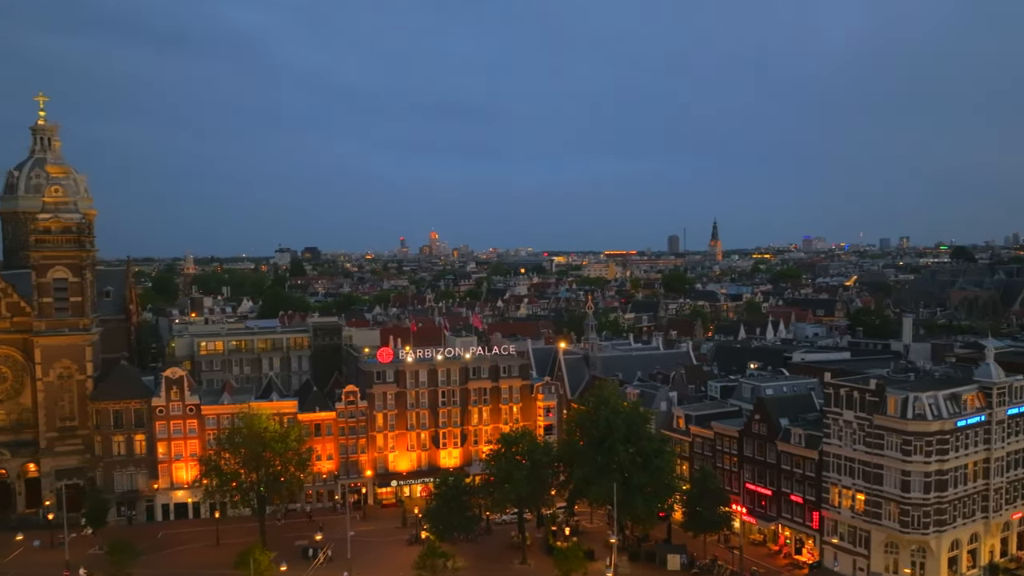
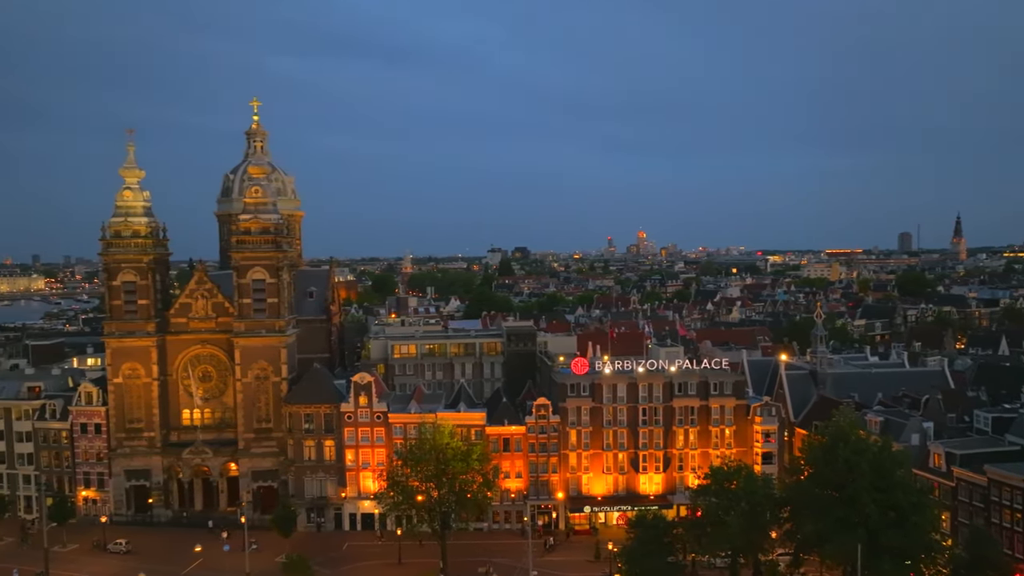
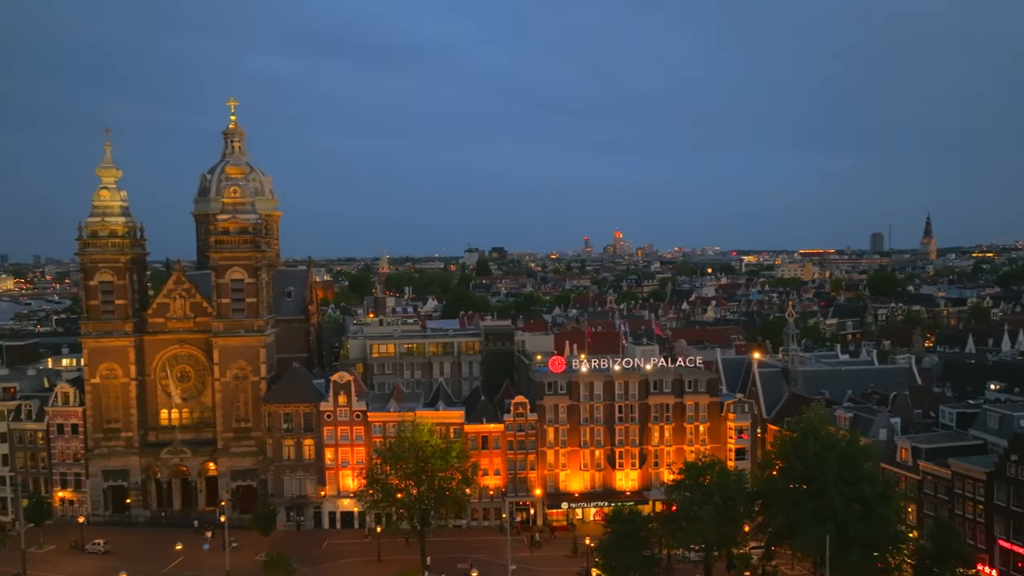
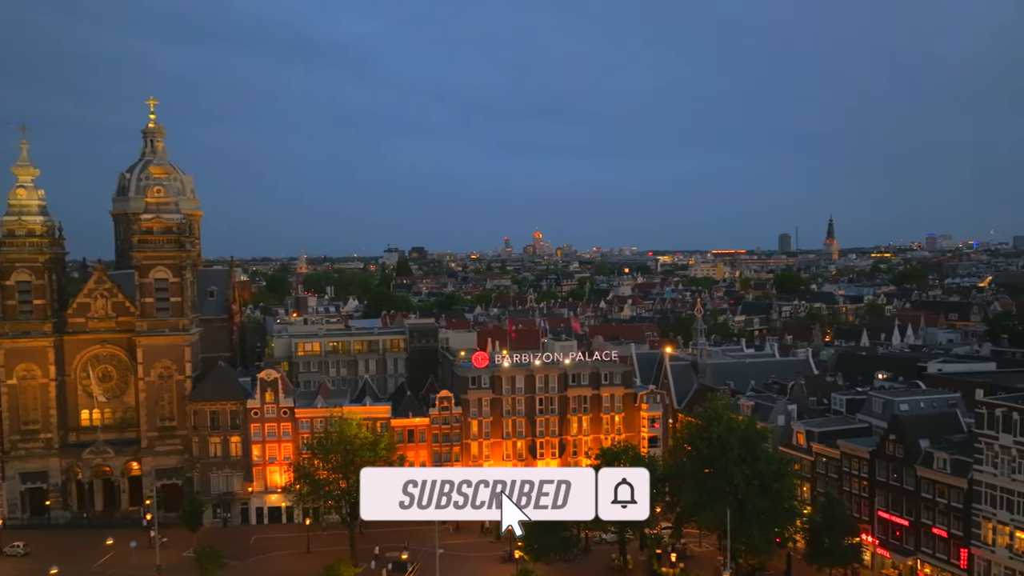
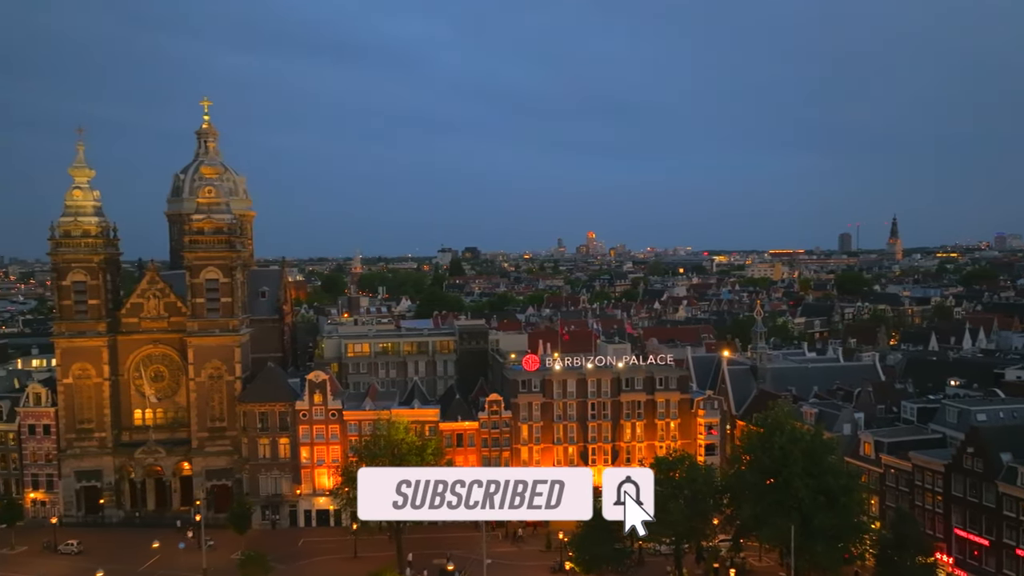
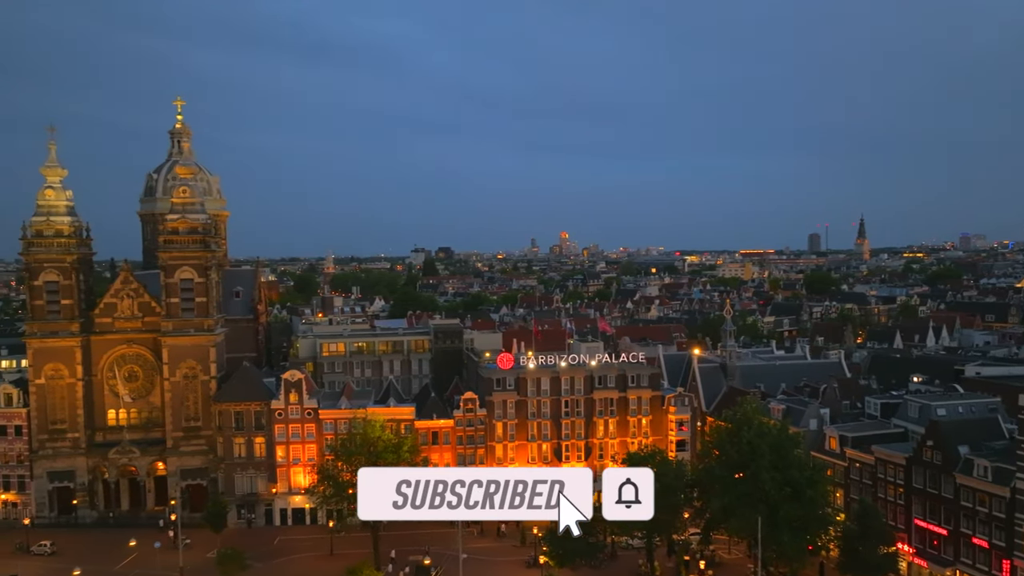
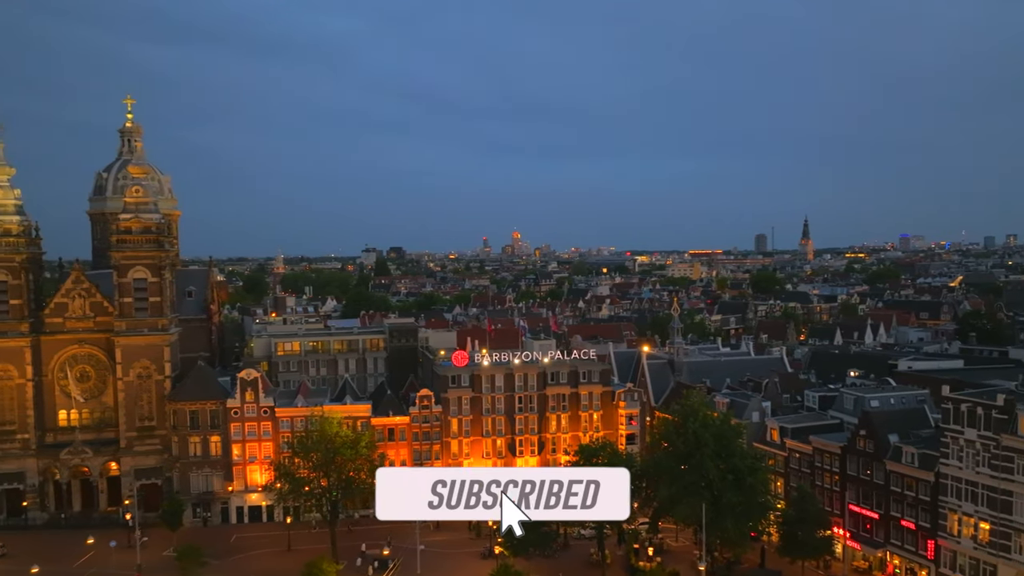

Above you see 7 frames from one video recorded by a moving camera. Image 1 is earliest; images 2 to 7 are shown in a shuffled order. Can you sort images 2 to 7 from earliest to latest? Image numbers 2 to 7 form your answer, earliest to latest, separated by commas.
7, 4, 6, 5, 3, 2
